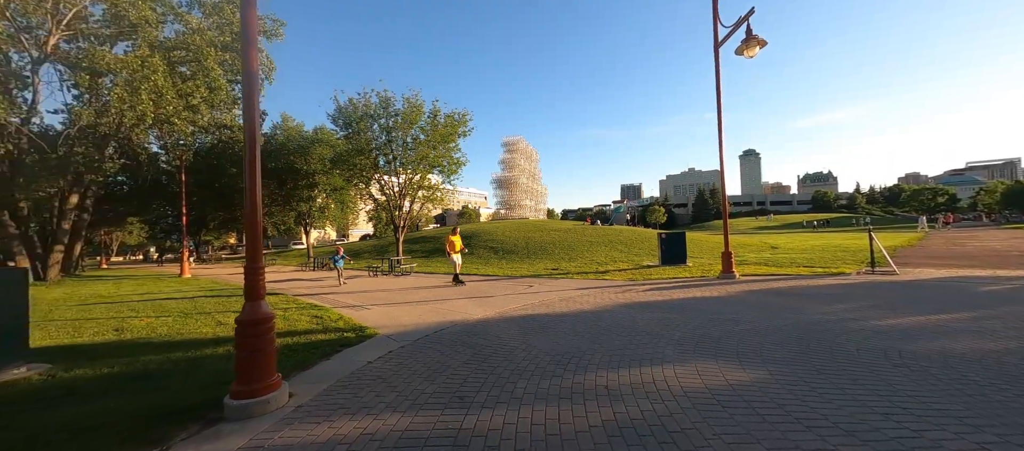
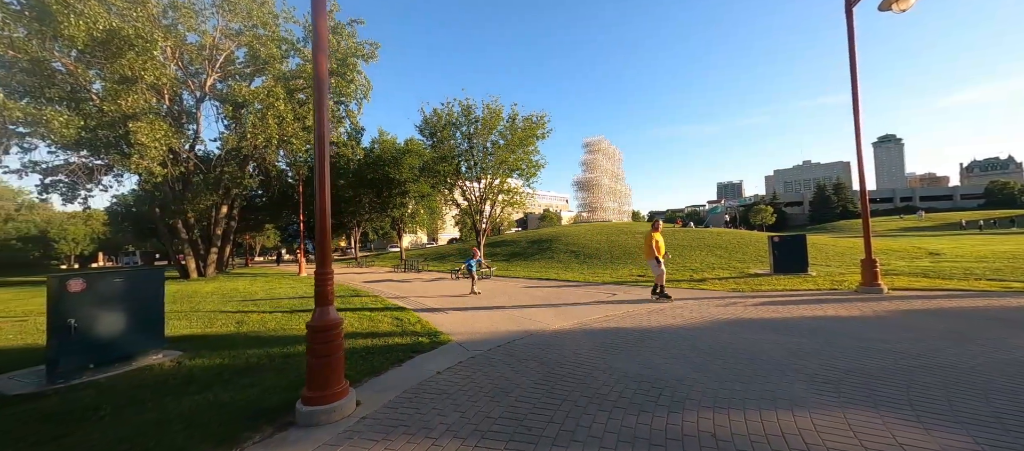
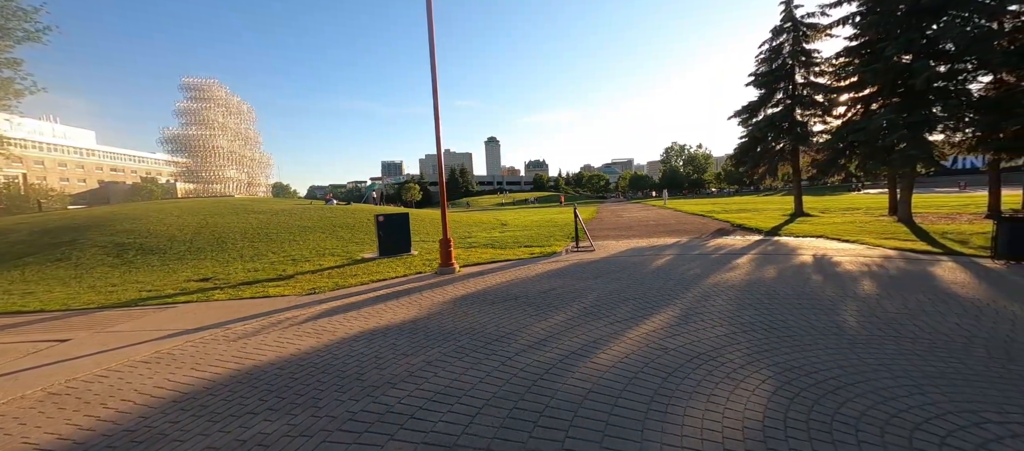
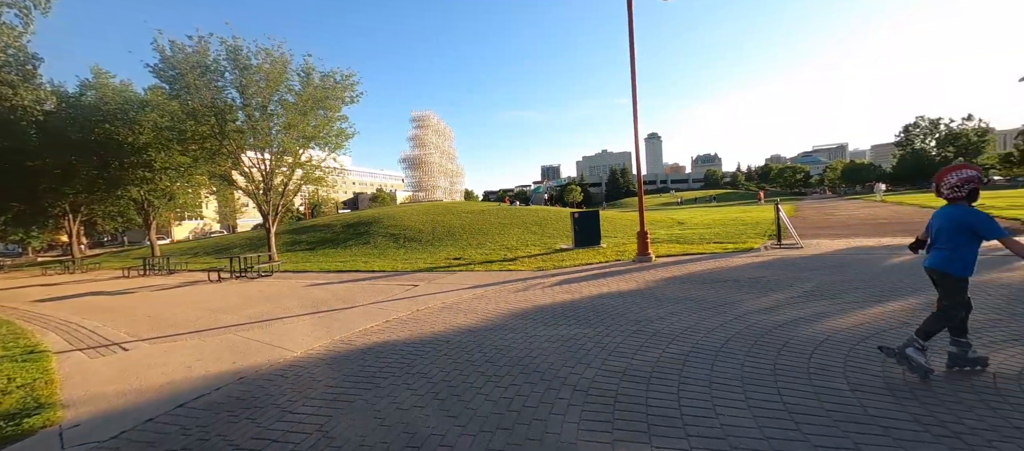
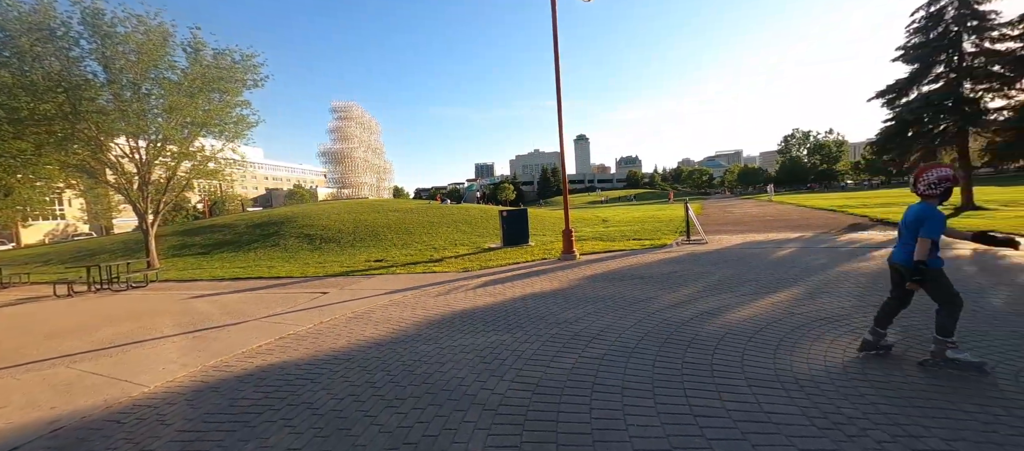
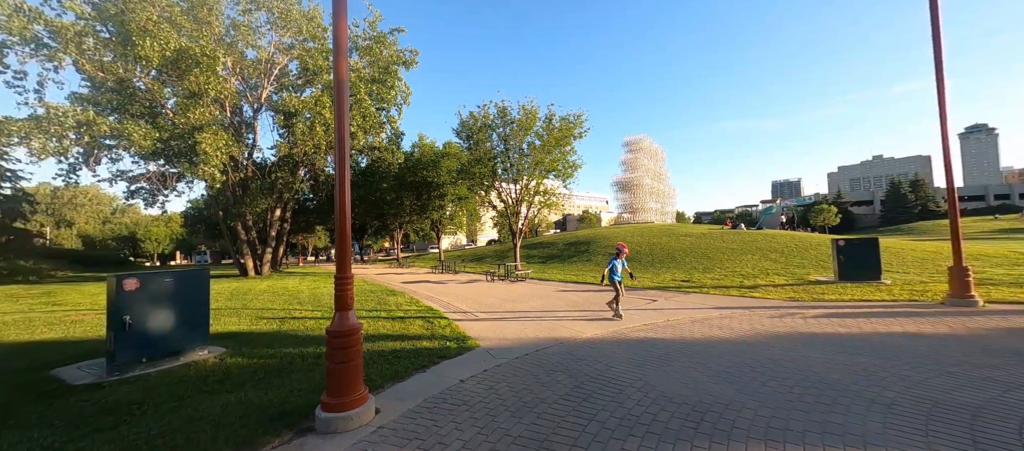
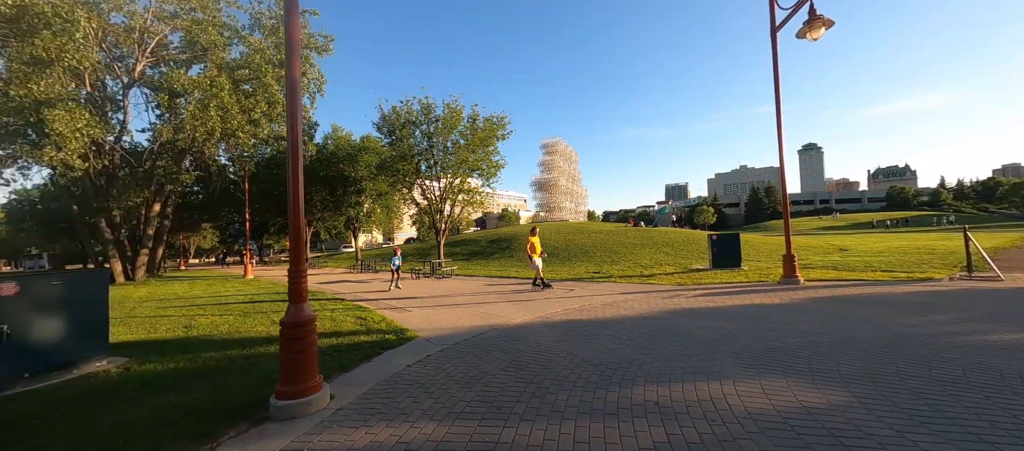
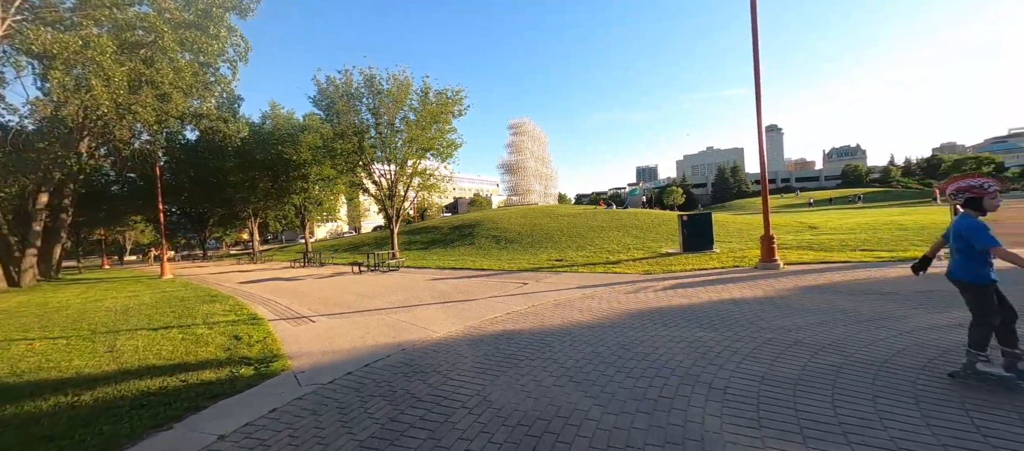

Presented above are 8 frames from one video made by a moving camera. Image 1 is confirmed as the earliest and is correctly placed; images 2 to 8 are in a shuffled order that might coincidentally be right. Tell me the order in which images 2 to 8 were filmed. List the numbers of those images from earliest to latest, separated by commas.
7, 2, 6, 8, 4, 5, 3
